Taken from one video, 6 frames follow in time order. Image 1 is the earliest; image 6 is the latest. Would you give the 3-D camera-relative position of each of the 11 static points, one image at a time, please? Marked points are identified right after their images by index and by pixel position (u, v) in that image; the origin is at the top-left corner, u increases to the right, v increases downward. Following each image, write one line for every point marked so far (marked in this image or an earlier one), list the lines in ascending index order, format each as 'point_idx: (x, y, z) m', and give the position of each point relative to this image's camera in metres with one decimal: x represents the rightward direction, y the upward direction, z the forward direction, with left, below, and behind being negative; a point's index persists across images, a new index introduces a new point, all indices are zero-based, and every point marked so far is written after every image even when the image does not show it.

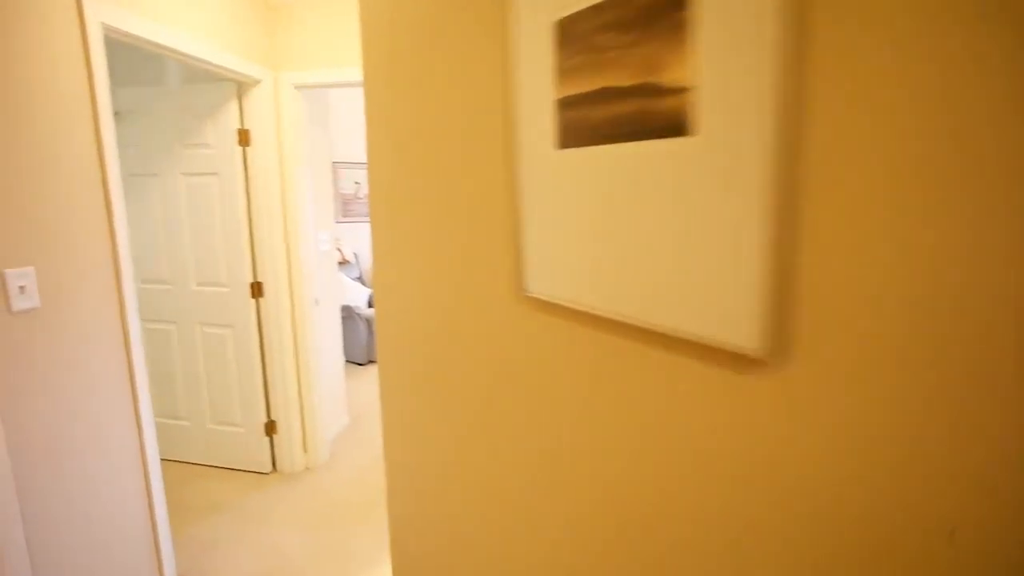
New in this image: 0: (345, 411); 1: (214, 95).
0: (-1.1, -0.8, +3.4) m
1: (-1.5, +0.9, +2.5) m
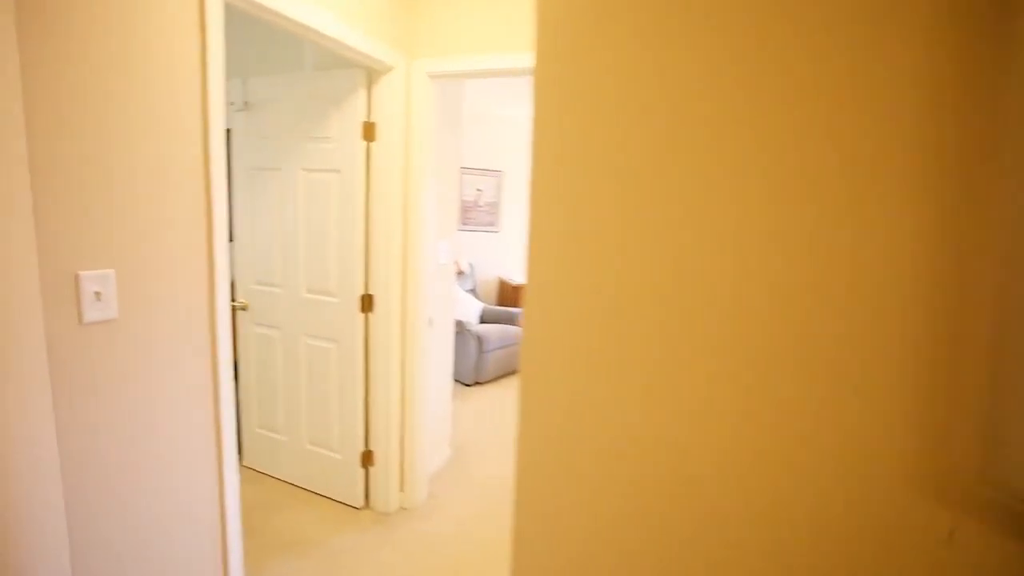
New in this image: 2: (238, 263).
0: (-0.4, -0.9, +3.0) m
1: (-0.7, +0.9, +2.2) m
2: (-1.4, +0.1, +2.6) m
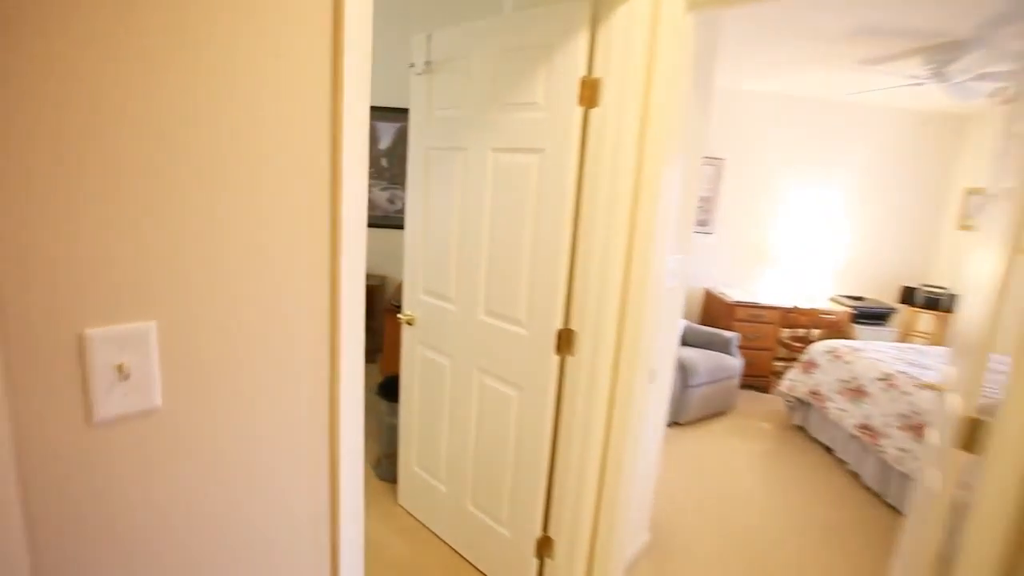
0: (+0.6, -1.0, +2.2) m
1: (+0.1, +0.8, +1.5) m
2: (-0.4, +0.1, +2.1) m
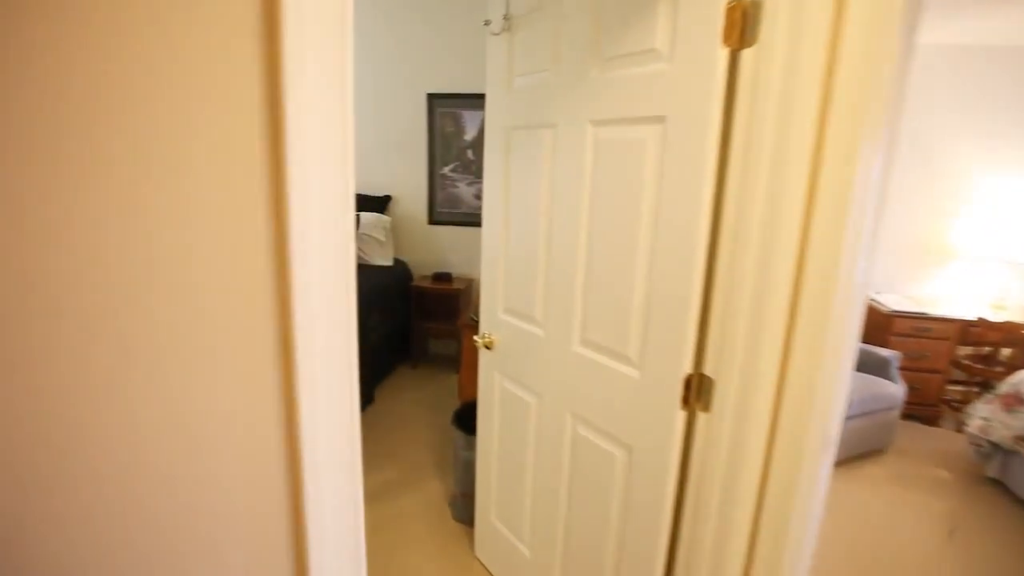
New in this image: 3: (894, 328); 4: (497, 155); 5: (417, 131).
0: (+0.9, -1.1, +1.7) m
1: (+0.4, +0.7, +1.0) m
2: (-0.1, 0.0, +1.7) m
3: (+2.5, -0.3, +3.3) m
4: (0.0, +0.4, +1.6) m
5: (-0.7, +1.1, +3.7) m
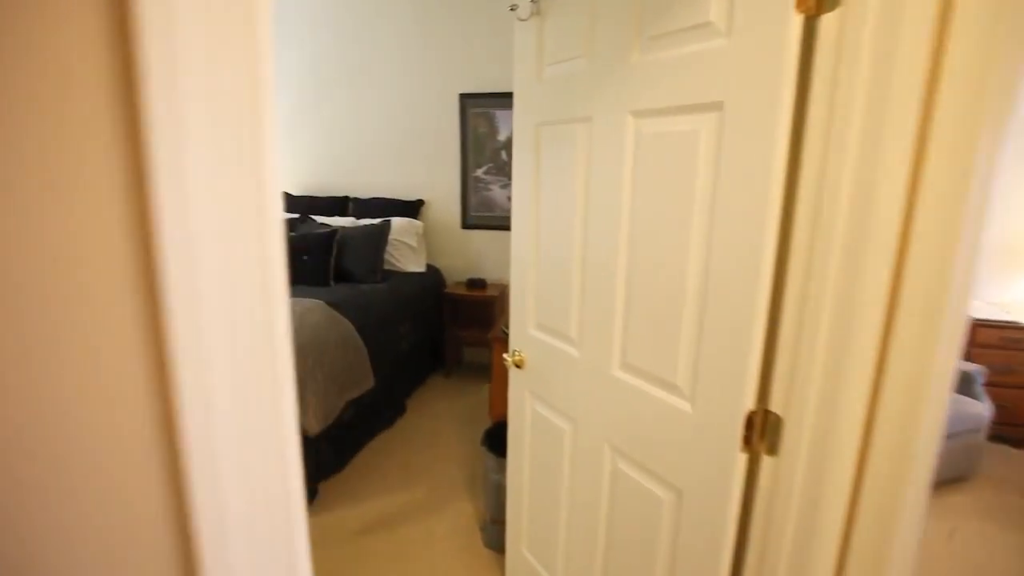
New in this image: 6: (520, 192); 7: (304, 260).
0: (+1.0, -1.1, +1.4) m
1: (+0.4, +0.7, +0.9) m
2: (0.0, 0.0, +1.6) m
3: (+2.7, -0.3, +3.0) m
4: (0.0, +0.4, +1.4) m
5: (-0.5, +1.1, +3.6) m
6: (0.0, +0.3, +1.5) m
7: (-1.3, +0.2, +3.1) m
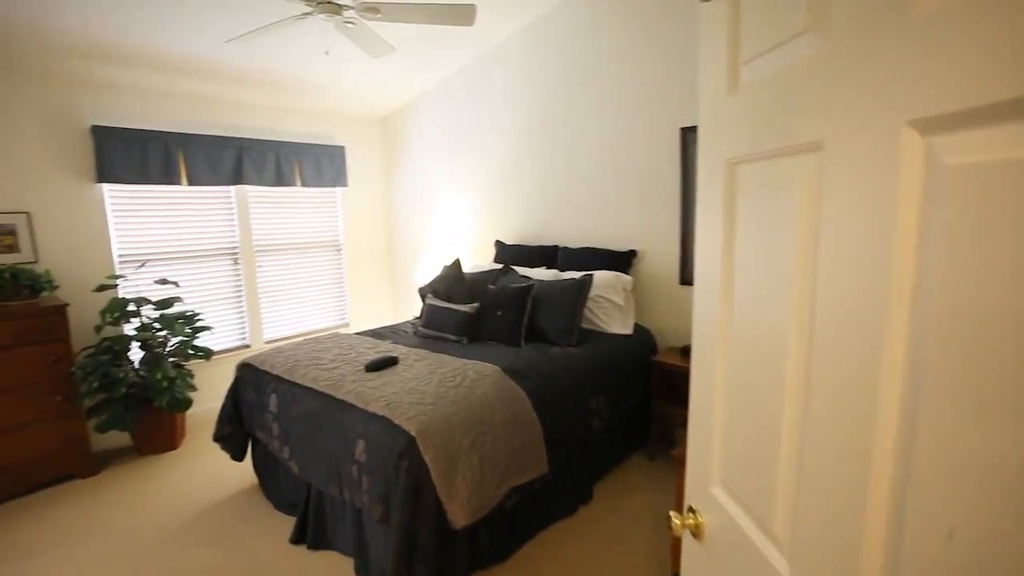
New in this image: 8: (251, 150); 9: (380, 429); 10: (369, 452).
0: (+1.1, -1.4, +0.4) m
1: (+0.4, +0.5, +0.2) m
2: (+0.4, -0.2, +1.0) m
3: (+3.4, -0.8, +1.0) m
4: (+0.4, +0.1, +0.9) m
5: (+0.9, +0.7, +3.1) m
6: (+0.4, 0.0, +1.0) m
7: (-0.1, -0.2, +3.0) m
8: (-1.9, +1.0, +3.7) m
9: (-0.5, -0.5, +1.9) m
10: (-0.5, -0.6, +1.9) m
